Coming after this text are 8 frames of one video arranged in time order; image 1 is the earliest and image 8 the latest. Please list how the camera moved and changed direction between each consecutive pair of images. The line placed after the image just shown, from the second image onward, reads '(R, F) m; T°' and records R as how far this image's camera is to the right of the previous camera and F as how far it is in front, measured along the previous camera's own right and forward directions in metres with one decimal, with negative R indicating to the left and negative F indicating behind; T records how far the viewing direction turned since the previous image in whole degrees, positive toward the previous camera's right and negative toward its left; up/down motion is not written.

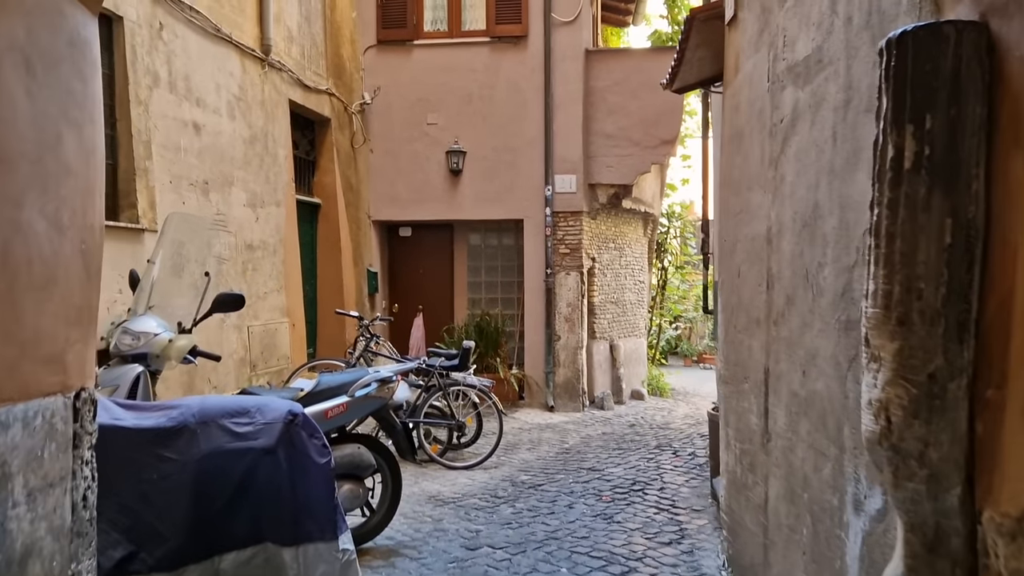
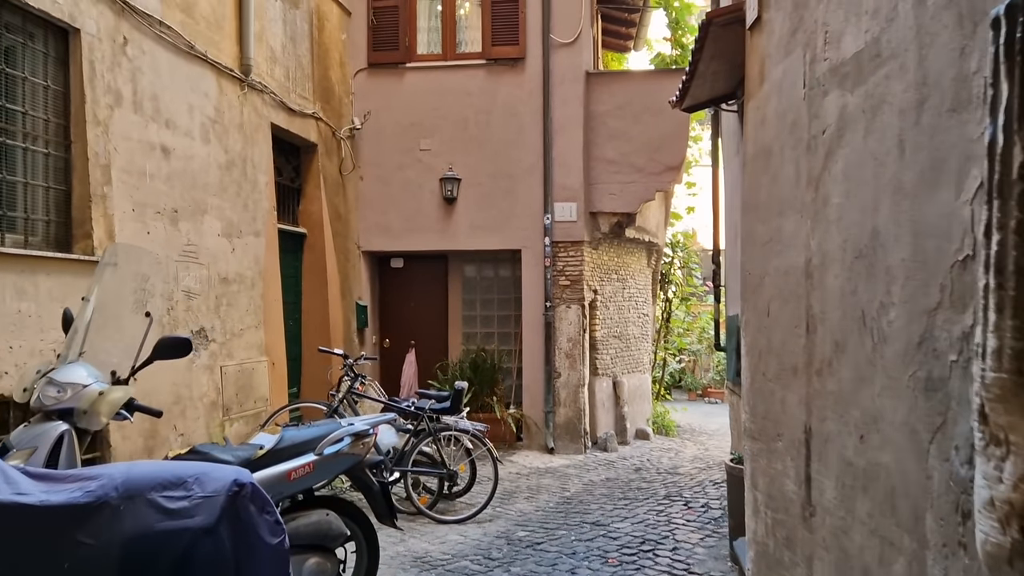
(0.0, +0.6) m; 0°
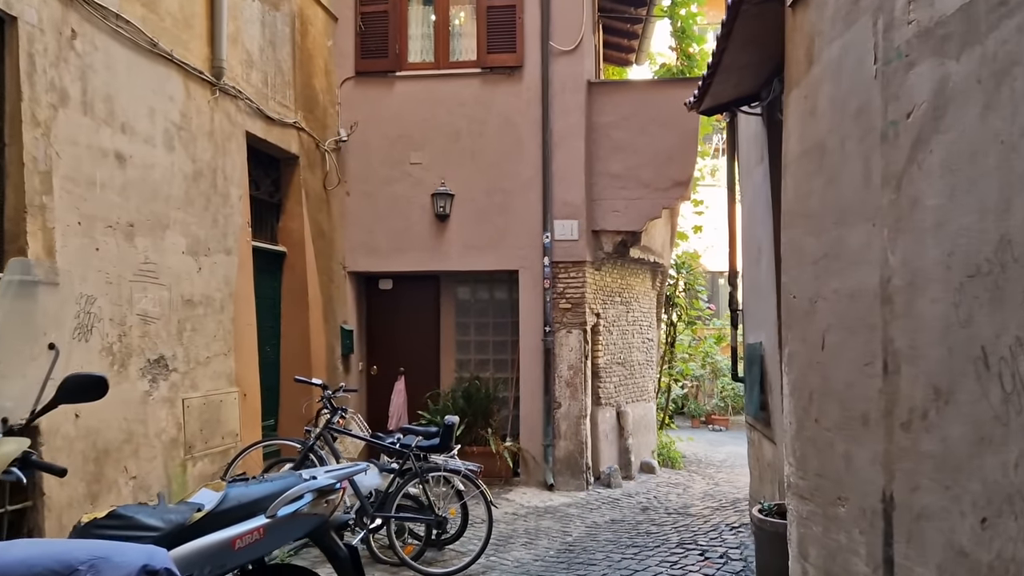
(0.0, +0.7) m; 0°
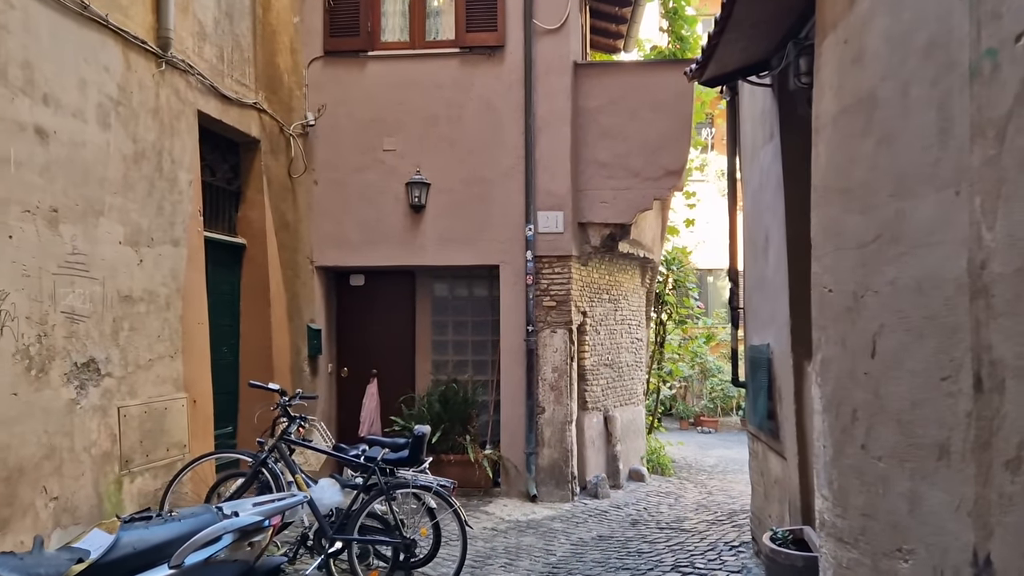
(+0.1, +0.6) m; +1°
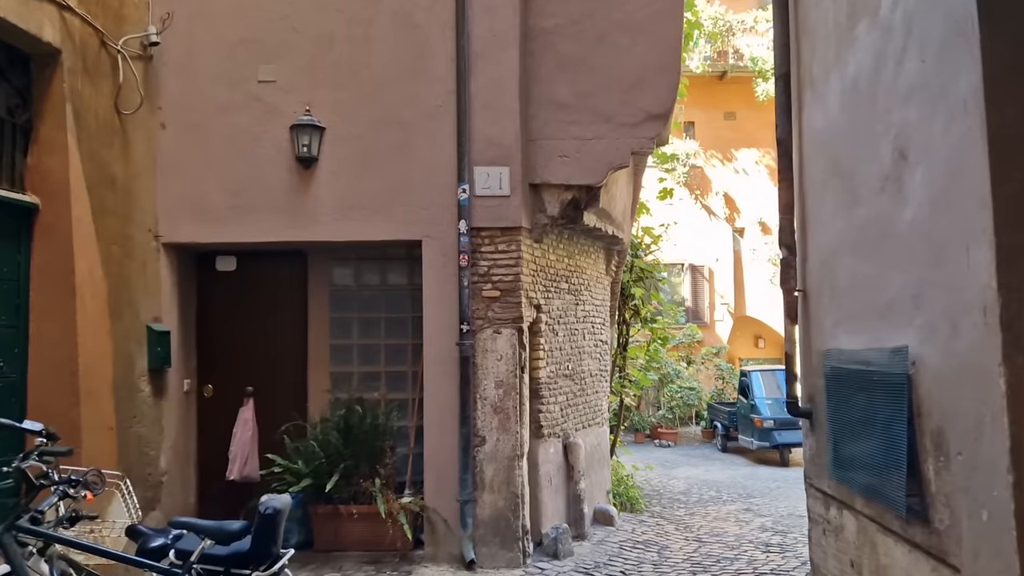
(+0.1, +2.3) m; +4°
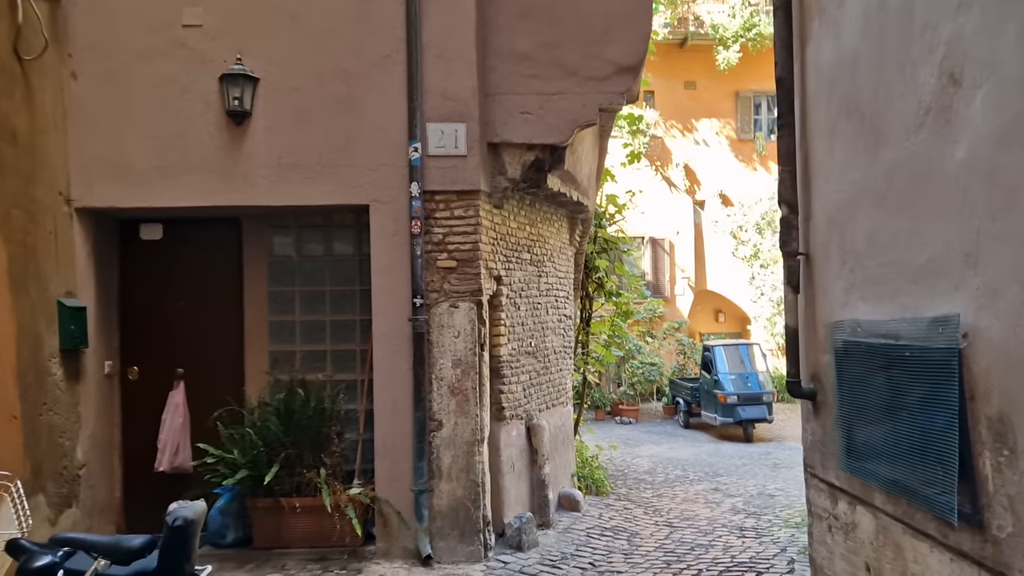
(0.0, +0.5) m; +3°
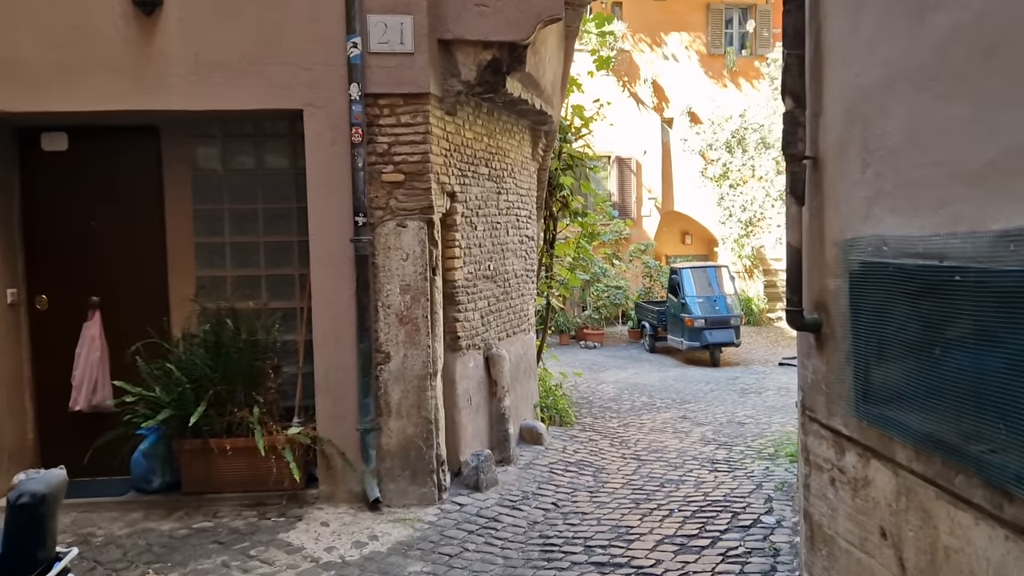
(+0.1, +0.6) m; +2°
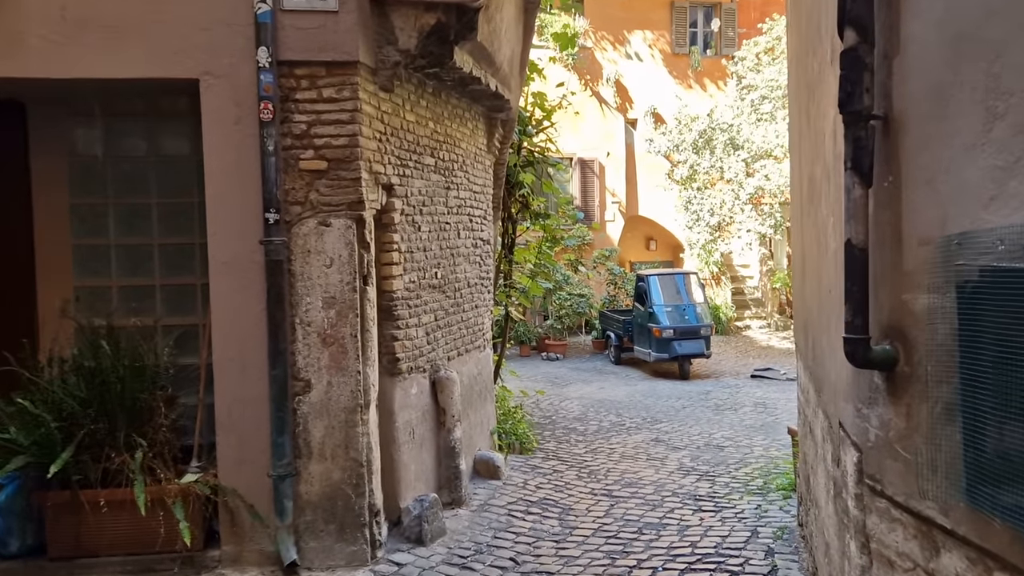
(+0.1, +0.9) m; +3°
